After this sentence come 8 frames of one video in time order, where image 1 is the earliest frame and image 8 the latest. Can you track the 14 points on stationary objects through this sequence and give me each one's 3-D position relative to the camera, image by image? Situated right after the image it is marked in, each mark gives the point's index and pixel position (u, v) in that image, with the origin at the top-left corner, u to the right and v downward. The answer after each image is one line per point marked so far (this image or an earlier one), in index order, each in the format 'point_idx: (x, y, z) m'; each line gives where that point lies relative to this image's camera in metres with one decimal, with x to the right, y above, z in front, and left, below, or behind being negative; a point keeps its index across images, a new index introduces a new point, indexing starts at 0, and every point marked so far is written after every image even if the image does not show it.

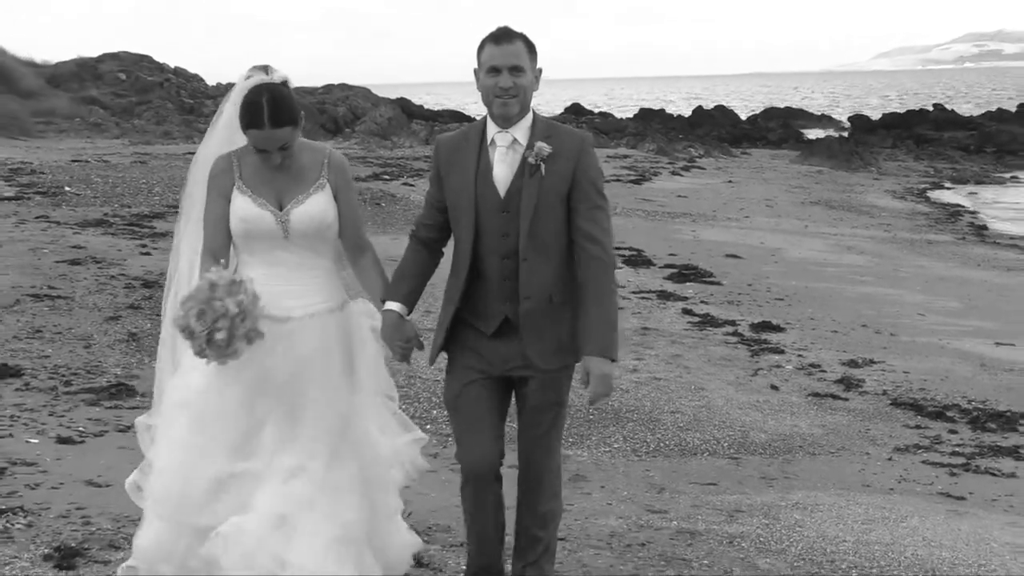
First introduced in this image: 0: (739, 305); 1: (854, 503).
0: (+2.2, -0.1, +9.4) m
1: (+2.0, -1.2, +5.1) m
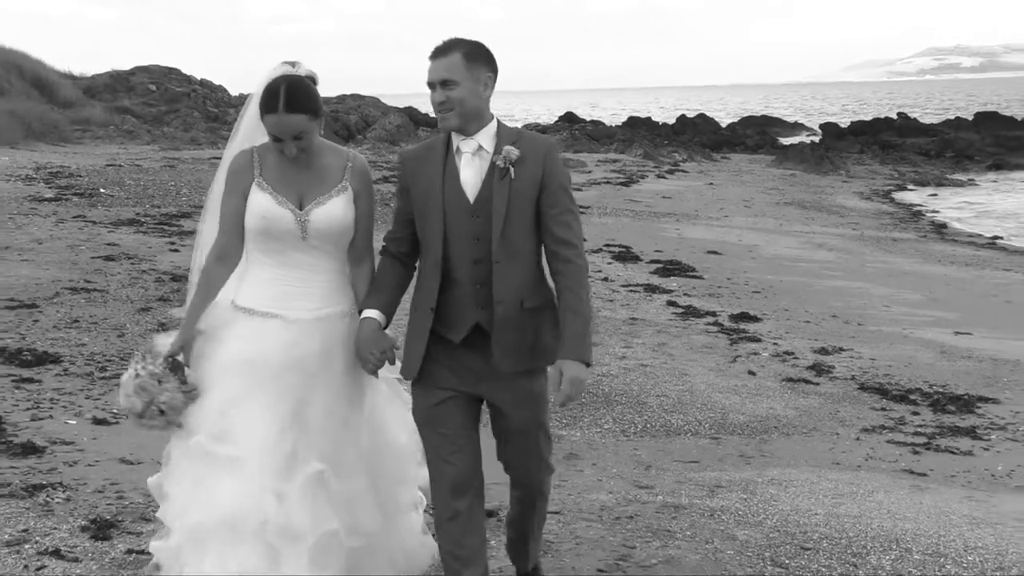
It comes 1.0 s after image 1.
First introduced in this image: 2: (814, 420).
0: (+2.2, -0.1, +9.8) m
1: (+2.0, -1.2, +5.5) m
2: (+2.2, -0.9, +6.4) m
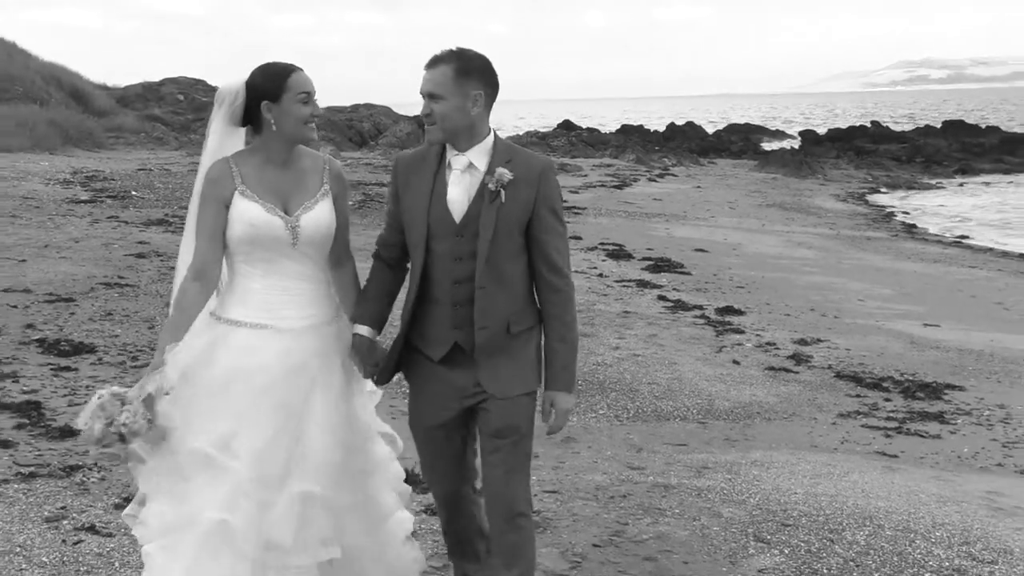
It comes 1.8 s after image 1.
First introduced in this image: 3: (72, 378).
0: (+2.2, 0.0, +10.2) m
1: (+2.0, -1.2, +5.9) m
2: (+2.2, -0.9, +6.8) m
3: (-3.2, -0.6, +6.3) m
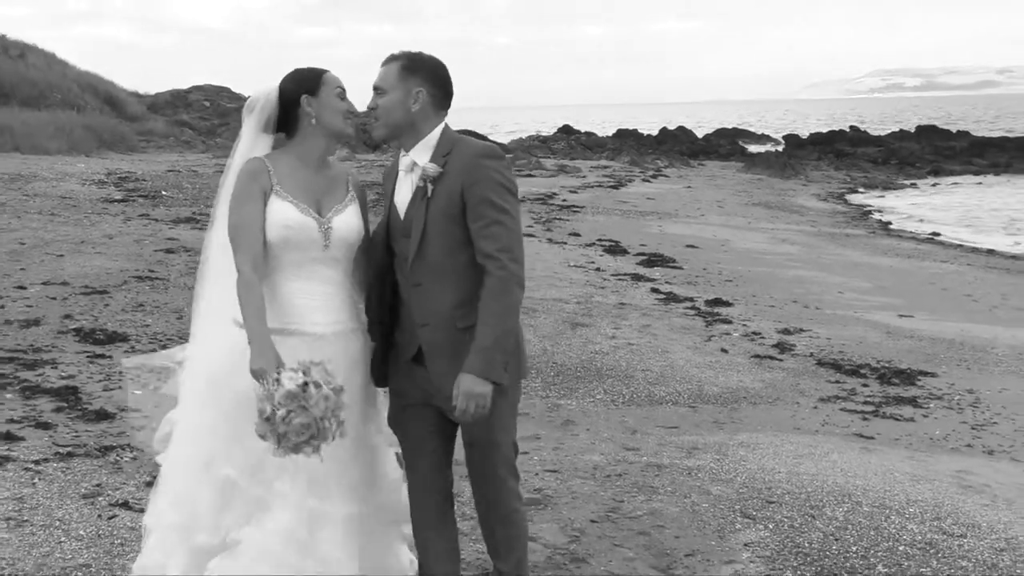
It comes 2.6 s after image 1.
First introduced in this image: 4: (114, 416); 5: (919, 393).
0: (+2.2, 0.0, +10.6) m
1: (+2.0, -1.1, +6.3) m
2: (+2.2, -0.9, +7.2) m
3: (-3.1, -0.6, +6.7) m
4: (-2.8, -0.9, +6.0) m
5: (+3.4, -0.9, +7.3) m
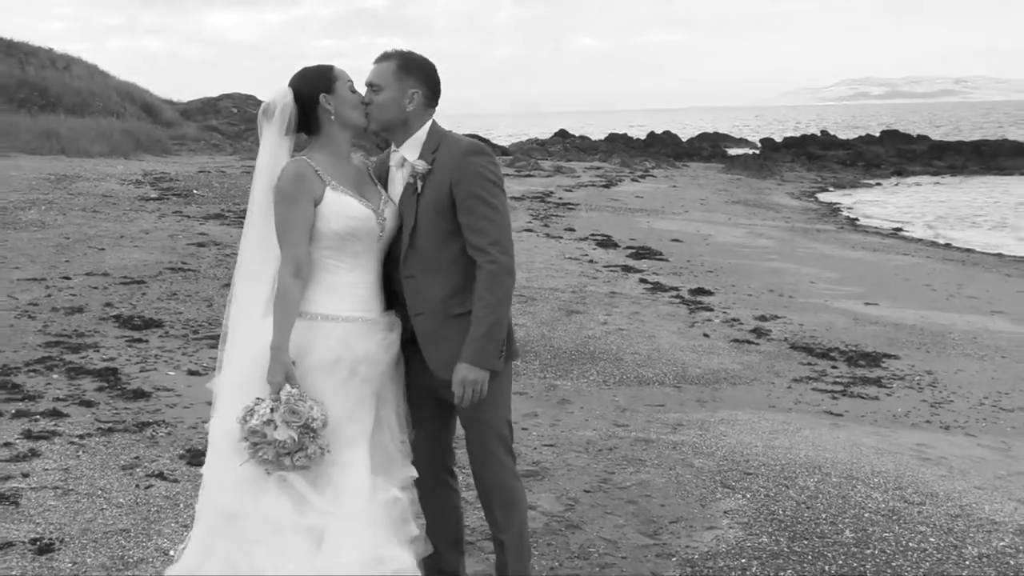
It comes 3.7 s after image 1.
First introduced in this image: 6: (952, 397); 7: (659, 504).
0: (+2.2, +0.2, +11.2) m
1: (+2.0, -1.1, +6.9) m
2: (+2.2, -0.8, +7.8) m
3: (-3.1, -0.5, +7.2) m
4: (-2.8, -0.8, +6.6) m
5: (+3.4, -0.8, +7.9) m
6: (+3.8, -0.9, +7.4) m
7: (+1.0, -1.4, +5.6) m
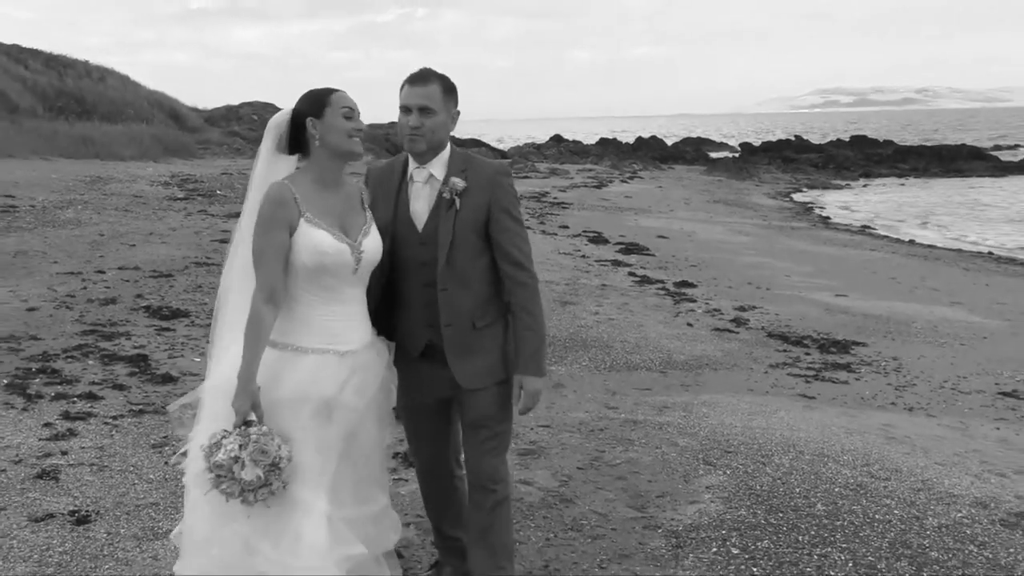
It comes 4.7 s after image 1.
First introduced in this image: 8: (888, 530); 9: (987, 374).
0: (+2.2, +0.3, +11.7) m
1: (+2.0, -1.0, +7.4) m
2: (+2.2, -0.7, +8.3) m
3: (-3.2, -0.5, +7.8) m
4: (-2.8, -0.8, +7.1) m
5: (+3.4, -0.7, +8.4) m
6: (+3.7, -0.9, +8.0) m
7: (+1.0, -1.4, +6.2) m
8: (+2.5, -1.6, +5.6) m
9: (+4.5, -0.8, +8.2) m
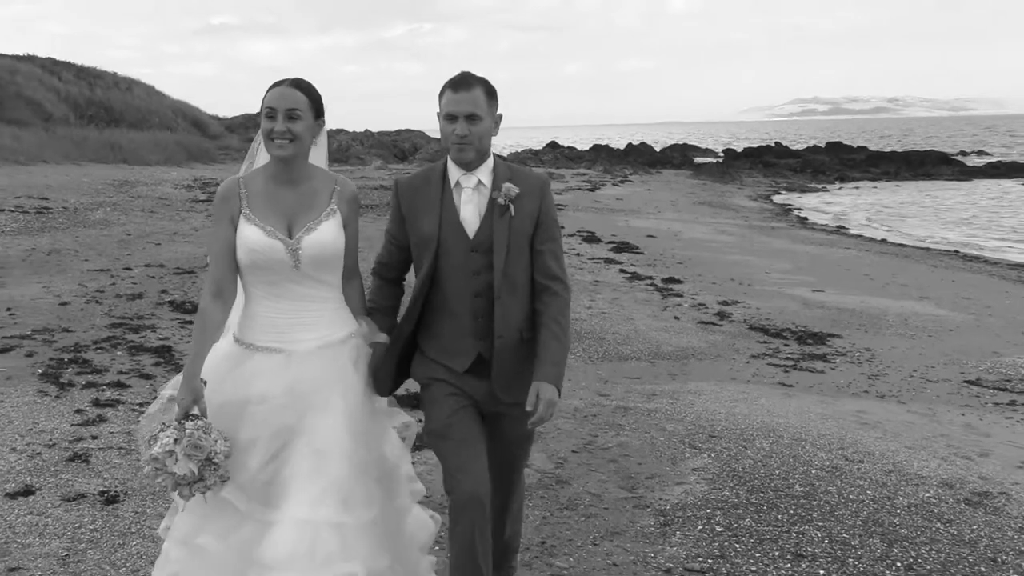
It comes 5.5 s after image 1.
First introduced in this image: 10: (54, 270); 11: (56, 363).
0: (+2.2, +0.3, +12.2) m
1: (+2.0, -1.0, +8.0) m
2: (+2.2, -0.7, +8.8) m
3: (-3.2, -0.4, +8.3) m
4: (-2.8, -0.7, +7.6) m
5: (+3.4, -0.7, +8.9) m
6: (+3.7, -0.8, +8.5) m
7: (+1.0, -1.3, +6.7) m
8: (+2.5, -1.6, +6.1) m
9: (+4.5, -0.8, +8.7) m
10: (-5.1, +0.2, +9.4) m
11: (-3.9, -0.6, +7.3) m
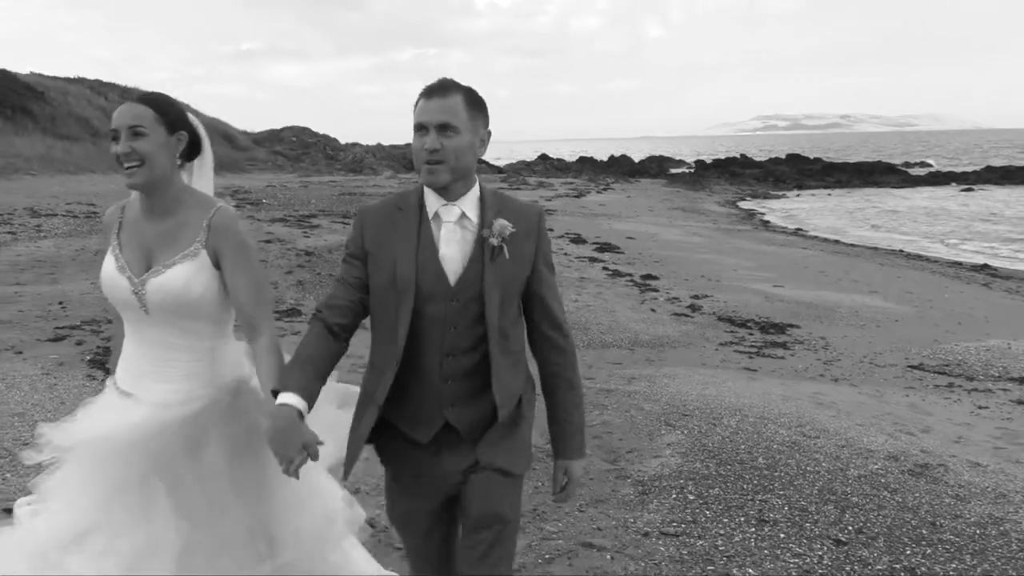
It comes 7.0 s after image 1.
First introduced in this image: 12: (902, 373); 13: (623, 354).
0: (+2.1, +0.4, +13.1) m
1: (+2.0, -0.9, +8.9) m
2: (+2.2, -0.6, +9.8) m
3: (-3.2, -0.4, +9.2) m
4: (-2.8, -0.7, +8.5) m
5: (+3.3, -0.6, +9.9) m
6: (+3.7, -0.8, +9.4) m
7: (+0.9, -1.3, +7.6) m
8: (+2.4, -1.5, +7.1) m
9: (+4.4, -0.7, +9.7) m
10: (-5.1, +0.2, +10.3) m
11: (-3.9, -0.6, +8.2) m
12: (+4.2, -0.9, +9.1) m
13: (+1.3, -0.8, +9.3) m
